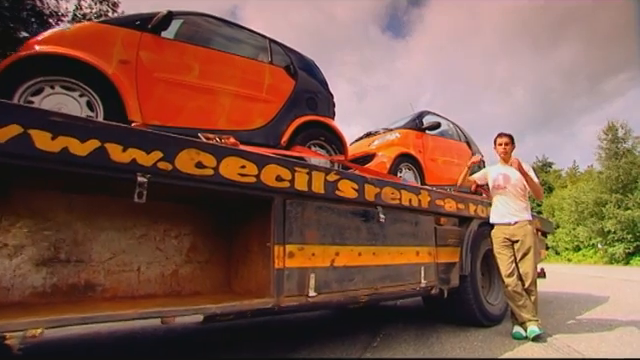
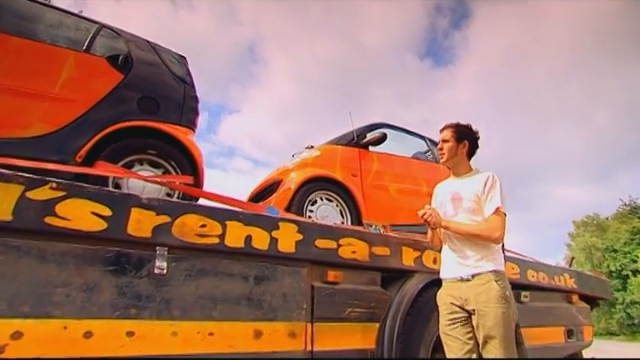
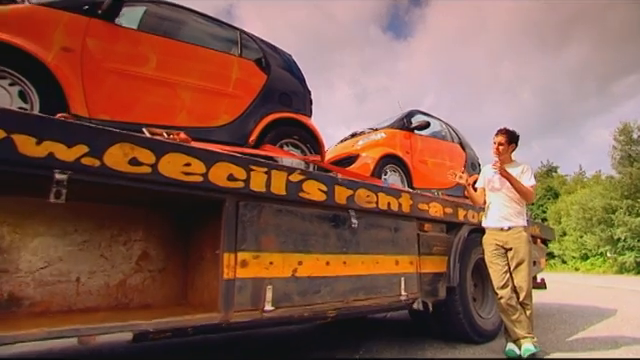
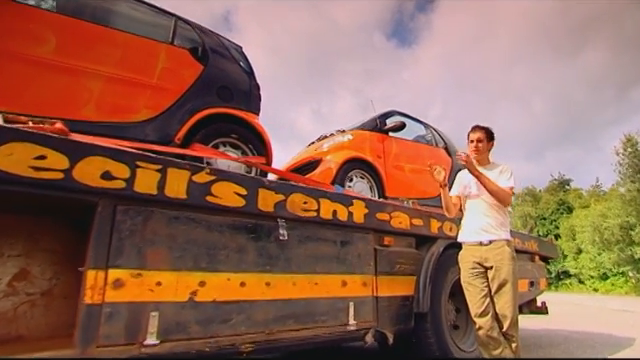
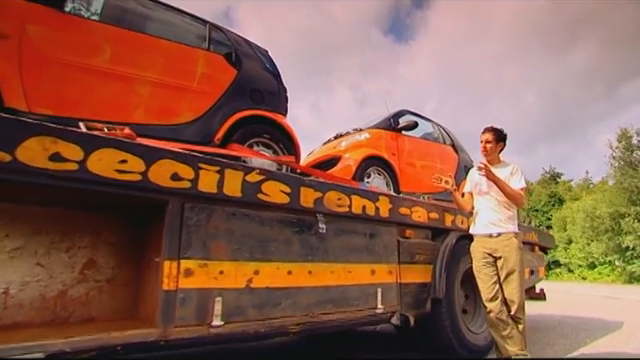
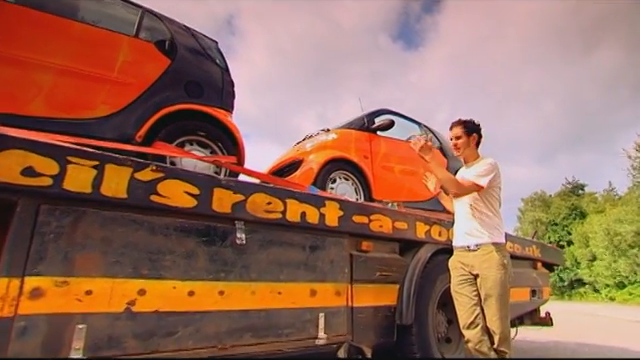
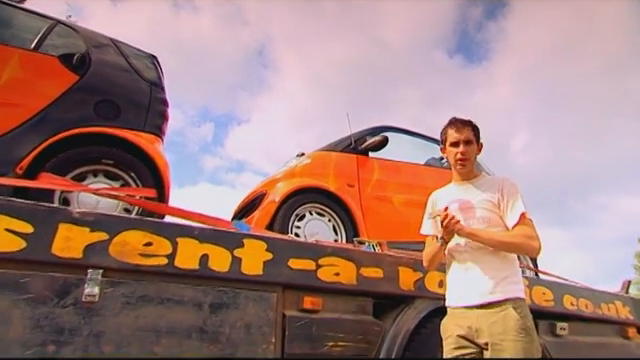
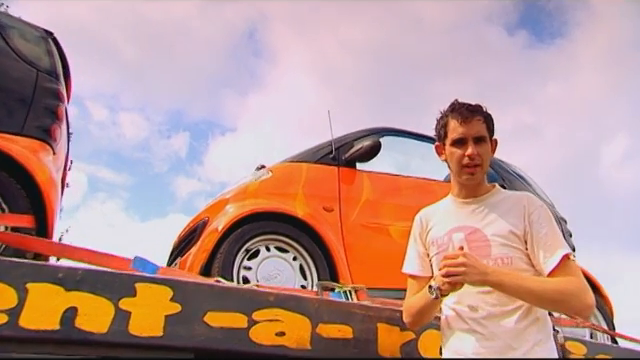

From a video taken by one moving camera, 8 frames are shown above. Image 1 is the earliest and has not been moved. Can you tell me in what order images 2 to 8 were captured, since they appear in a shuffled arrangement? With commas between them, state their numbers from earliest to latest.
3, 5, 4, 6, 2, 7, 8
